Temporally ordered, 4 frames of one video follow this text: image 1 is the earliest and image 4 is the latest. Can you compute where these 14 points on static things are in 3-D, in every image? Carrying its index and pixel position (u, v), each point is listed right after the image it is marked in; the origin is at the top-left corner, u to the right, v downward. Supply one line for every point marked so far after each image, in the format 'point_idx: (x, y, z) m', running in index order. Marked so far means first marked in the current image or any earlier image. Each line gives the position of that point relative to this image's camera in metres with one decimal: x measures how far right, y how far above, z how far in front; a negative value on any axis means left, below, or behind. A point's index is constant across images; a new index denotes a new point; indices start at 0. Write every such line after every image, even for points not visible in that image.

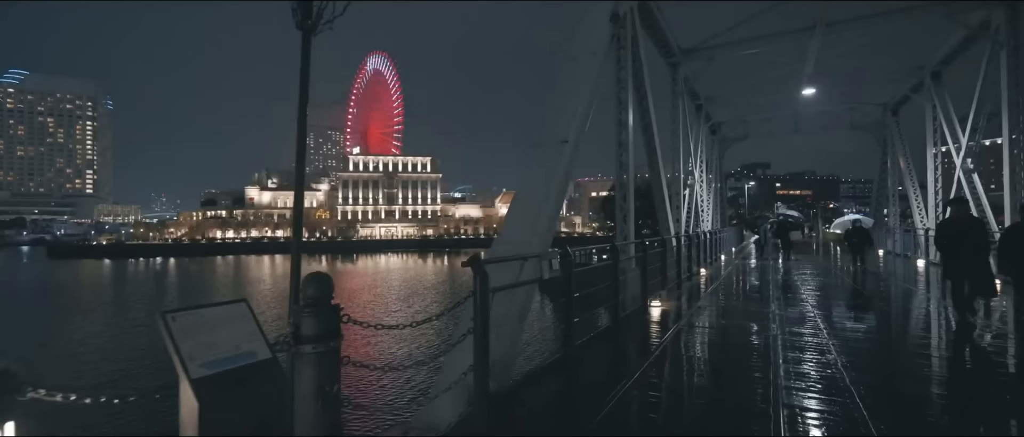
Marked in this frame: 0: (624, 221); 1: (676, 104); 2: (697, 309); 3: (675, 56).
0: (+2.0, 0.0, +10.8) m
1: (+4.1, +2.9, +14.8) m
2: (+2.3, -1.2, +7.6) m
3: (+4.0, +4.0, +14.6) m
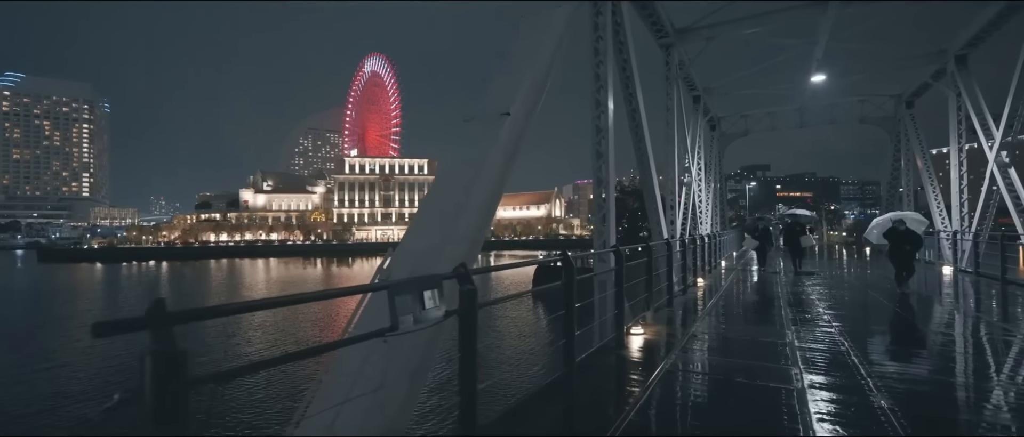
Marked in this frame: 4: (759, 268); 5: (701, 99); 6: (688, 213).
0: (+1.4, -0.1, +9.2) m
1: (+3.5, +2.8, +13.2) m
2: (+1.8, -1.2, +5.9) m
3: (+3.4, +4.0, +13.0) m
4: (+7.3, -1.5, +17.4) m
5: (+6.1, +3.9, +19.3) m
6: (+4.9, +0.1, +16.5) m
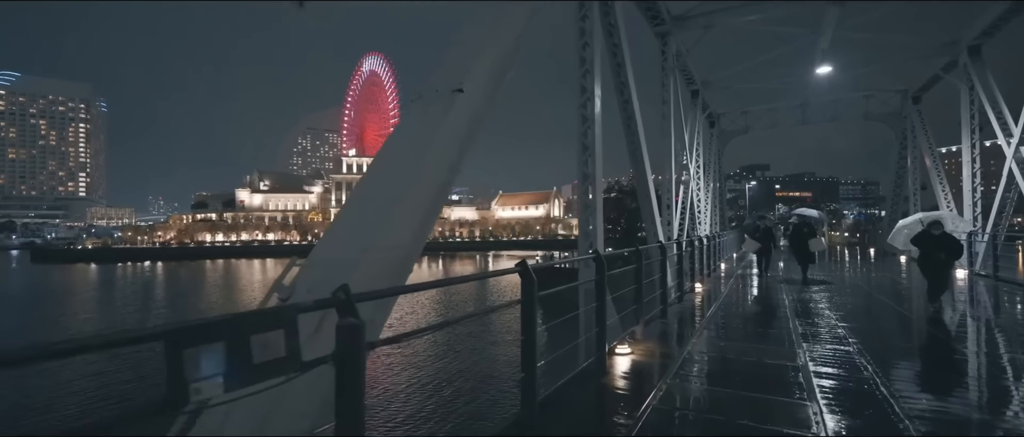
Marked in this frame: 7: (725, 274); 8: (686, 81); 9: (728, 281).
0: (+1.1, -0.1, +8.4) m
1: (+3.2, +2.8, +12.4) m
2: (+1.5, -1.2, +5.2) m
3: (+3.1, +4.0, +12.2) m
4: (+7.0, -1.5, +16.7) m
5: (+5.8, +3.9, +18.5) m
6: (+4.6, +0.1, +15.7) m
7: (+5.8, -1.5, +16.1) m
8: (+5.0, +3.9, +17.0) m
9: (+5.0, -1.4, +13.7) m
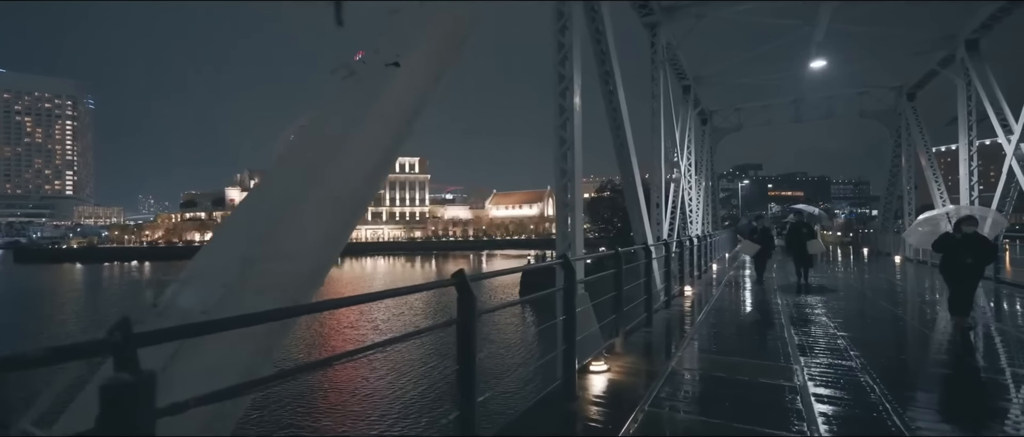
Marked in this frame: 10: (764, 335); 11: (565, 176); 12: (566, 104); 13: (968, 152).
0: (+0.8, -0.1, +7.9) m
1: (+2.9, +2.8, +11.9) m
2: (+1.2, -1.2, +4.6) m
3: (+2.8, +4.0, +11.7) m
4: (+6.6, -1.5, +16.2) m
5: (+5.4, +3.9, +18.0) m
6: (+4.2, +0.2, +15.2) m
7: (+5.4, -1.5, +15.7) m
8: (+4.6, +4.0, +16.5) m
9: (+4.6, -1.4, +13.2) m
10: (+2.8, -1.3, +6.7) m
11: (+0.7, +0.5, +7.8) m
12: (+0.7, +1.4, +7.5) m
13: (+10.8, +1.6, +14.1) m
